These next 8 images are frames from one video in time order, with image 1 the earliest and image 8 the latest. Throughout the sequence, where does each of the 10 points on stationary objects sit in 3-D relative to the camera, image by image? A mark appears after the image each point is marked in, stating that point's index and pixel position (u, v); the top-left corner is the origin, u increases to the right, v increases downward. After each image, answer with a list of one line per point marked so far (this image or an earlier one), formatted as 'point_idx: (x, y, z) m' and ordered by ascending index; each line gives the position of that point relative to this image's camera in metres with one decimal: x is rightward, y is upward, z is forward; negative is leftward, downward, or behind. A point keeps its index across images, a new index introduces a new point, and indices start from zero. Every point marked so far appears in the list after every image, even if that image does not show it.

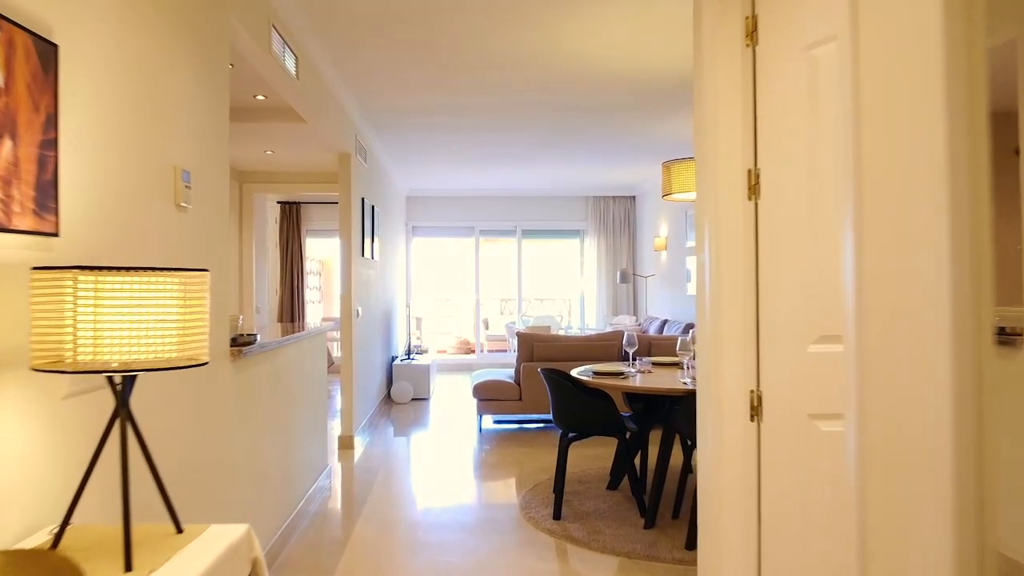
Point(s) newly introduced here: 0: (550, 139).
0: (+0.3, +1.3, +6.2) m
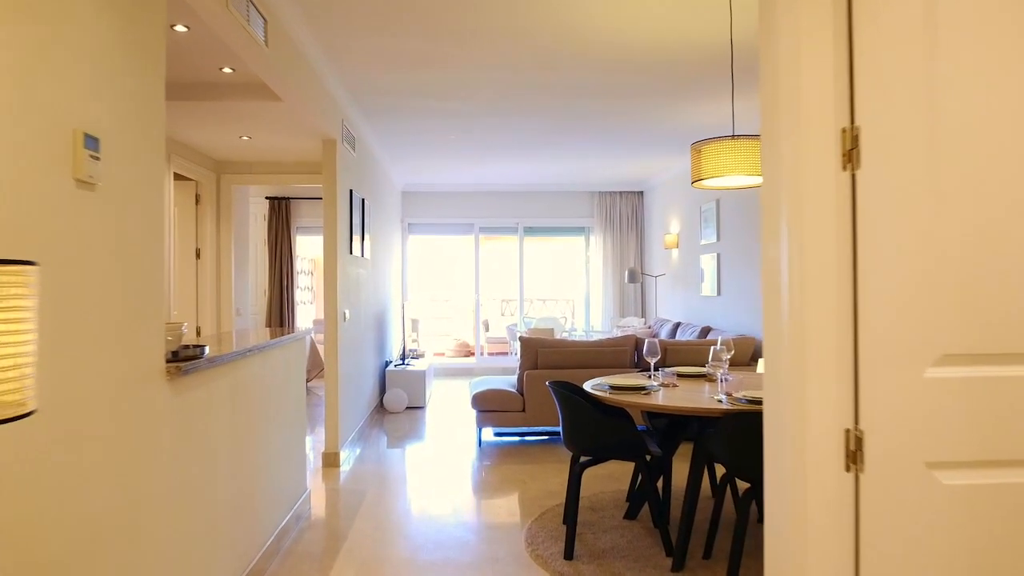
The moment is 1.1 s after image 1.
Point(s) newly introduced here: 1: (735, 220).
0: (+0.3, +1.3, +5.7) m
1: (+1.8, +0.5, +5.6) m
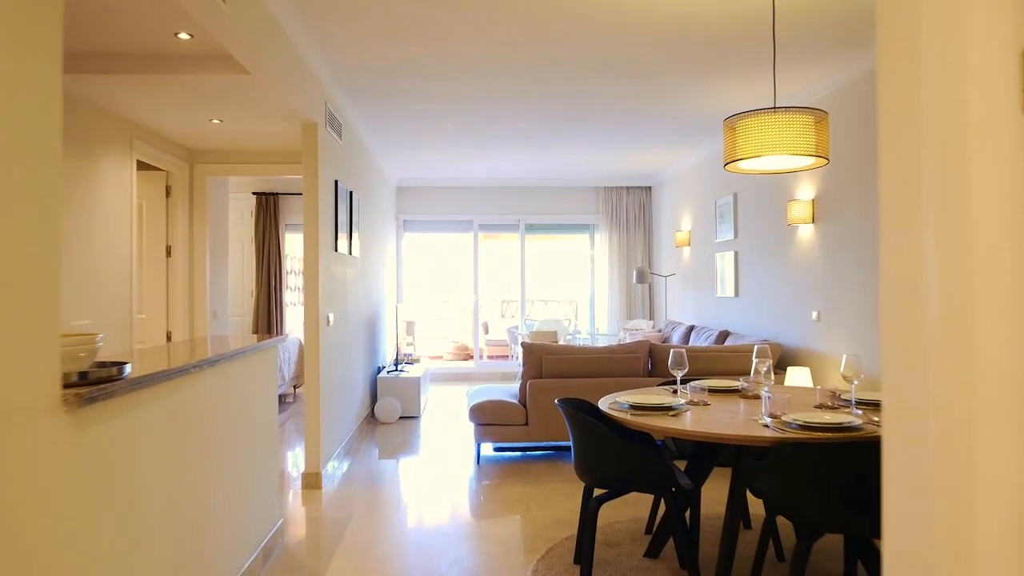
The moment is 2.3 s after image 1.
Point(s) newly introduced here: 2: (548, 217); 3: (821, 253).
0: (+0.3, +1.3, +5.3) m
1: (+1.8, +0.5, +5.2) m
2: (+0.4, +0.8, +8.1) m
3: (+1.9, +0.2, +4.3) m
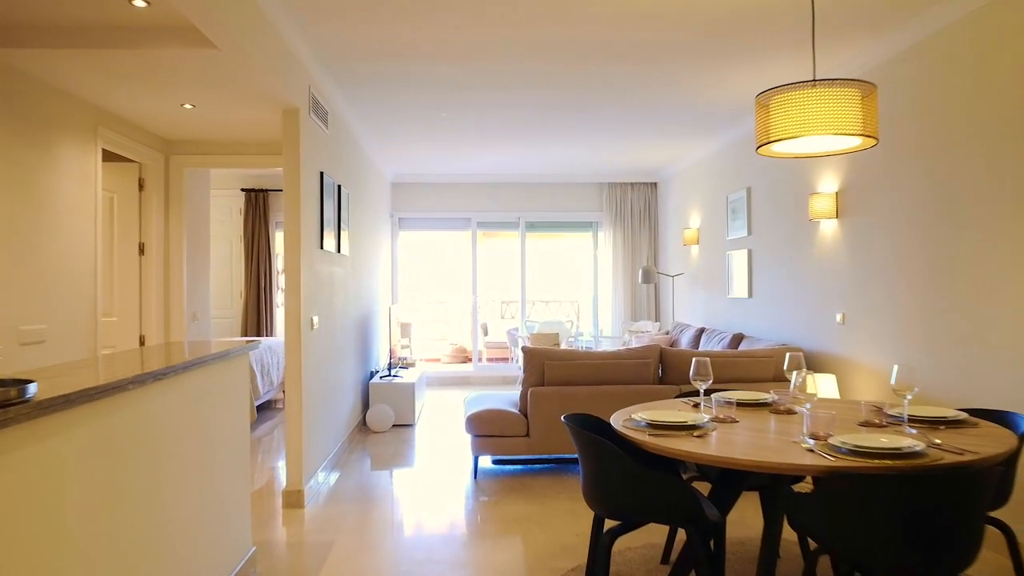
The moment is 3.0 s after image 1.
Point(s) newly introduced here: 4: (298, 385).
0: (+0.3, +1.3, +5.0) m
1: (+1.8, +0.5, +4.9) m
2: (+0.4, +0.8, +7.8) m
3: (+1.9, +0.2, +4.0) m
4: (-1.1, -0.5, +3.6) m
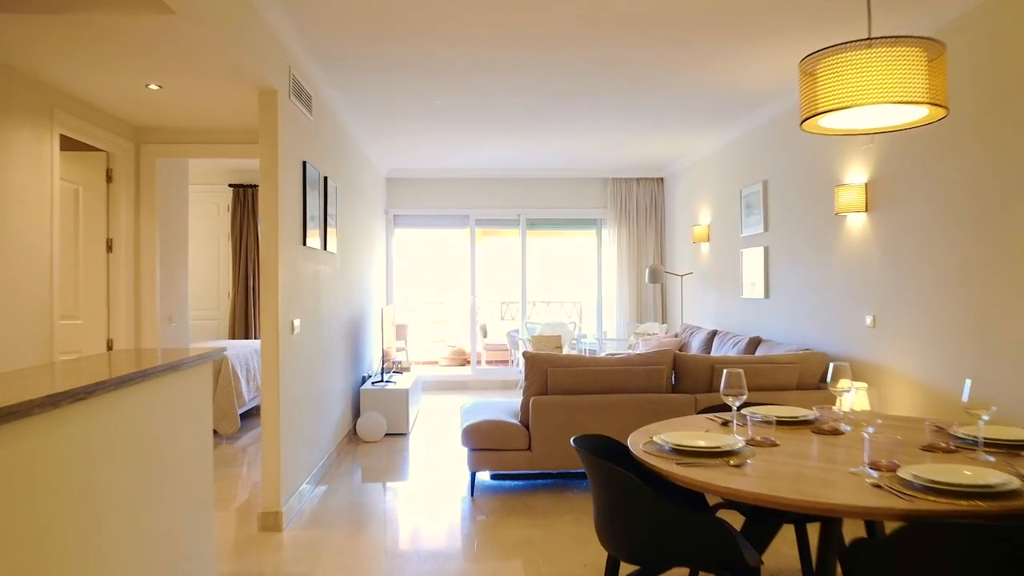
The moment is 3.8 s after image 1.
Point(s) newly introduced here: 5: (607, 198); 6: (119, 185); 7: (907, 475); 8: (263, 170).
0: (+0.3, +1.3, +4.7) m
1: (+1.8, +0.5, +4.5) m
2: (+0.4, +0.8, +7.5) m
3: (+1.9, +0.2, +3.7) m
4: (-1.1, -0.5, +3.2) m
5: (+1.0, +1.0, +7.5) m
6: (-2.1, +0.6, +3.8) m
7: (+0.9, -0.4, +1.6) m
8: (-1.1, +0.6, +3.2) m
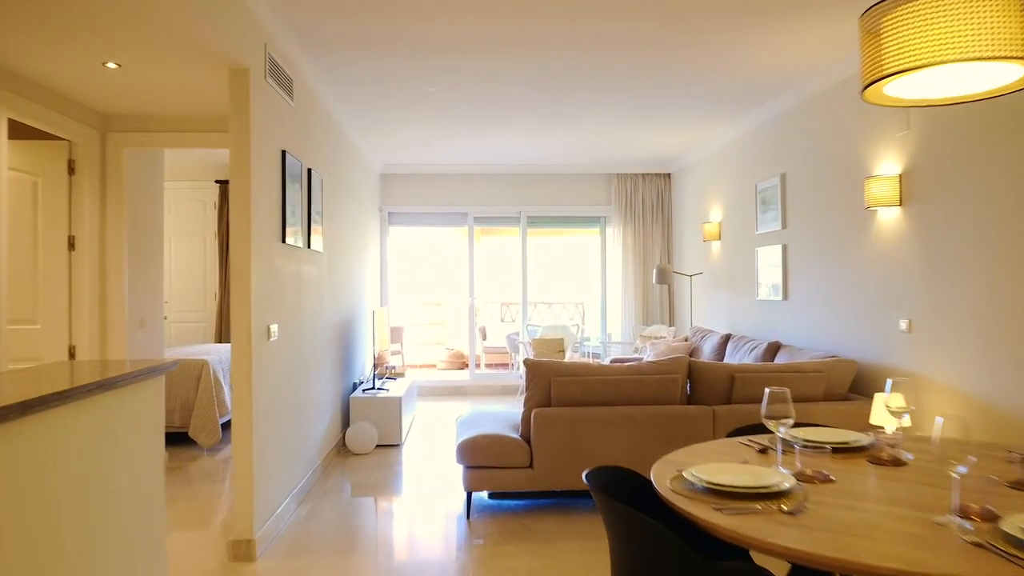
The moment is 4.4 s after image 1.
0: (+0.3, +1.3, +4.3) m
1: (+1.8, +0.5, +4.2) m
2: (+0.4, +0.8, +7.1) m
3: (+1.9, +0.2, +3.3) m
4: (-1.1, -0.5, +2.9) m
5: (+1.0, +0.9, +7.1) m
6: (-2.1, +0.6, +3.5) m
7: (+0.9, -0.4, +1.2) m
8: (-1.1, +0.5, +2.9) m
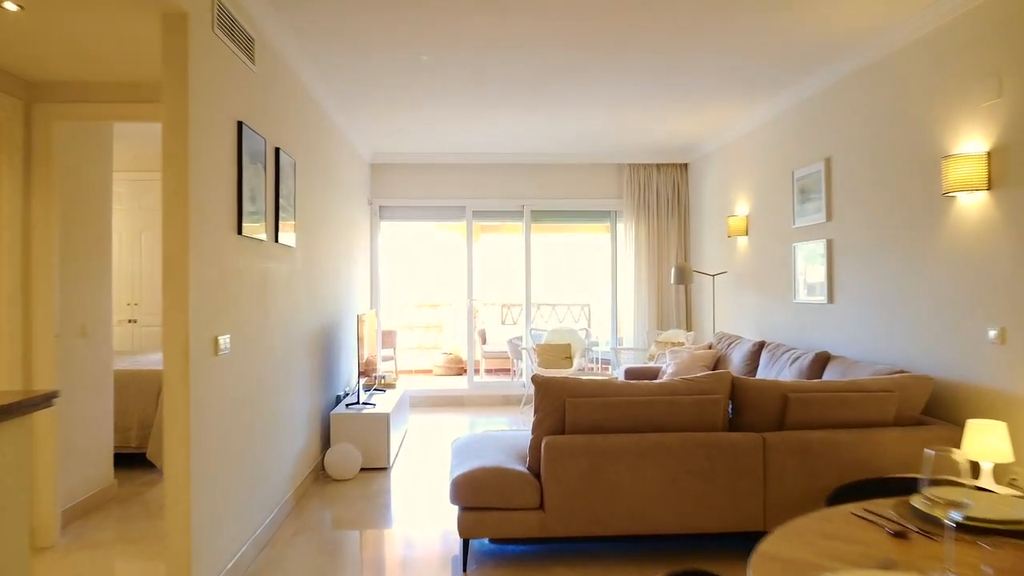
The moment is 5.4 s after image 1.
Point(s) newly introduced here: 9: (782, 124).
0: (+0.4, +1.3, +3.7) m
1: (+1.8, +0.5, +3.6) m
2: (+0.4, +0.8, +6.6) m
3: (+1.9, +0.2, +2.8) m
4: (-1.1, -0.5, +2.3) m
5: (+1.0, +0.9, +6.5) m
6: (-2.1, +0.5, +2.9) m
7: (+0.9, -0.4, +0.6) m
8: (-1.1, +0.5, +2.3) m
9: (+1.8, +1.1, +4.6) m
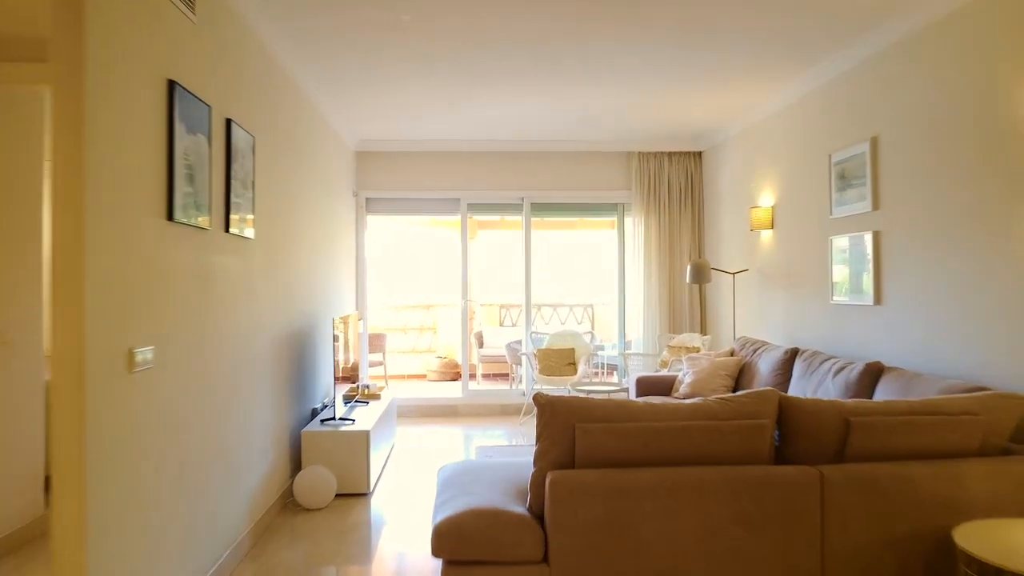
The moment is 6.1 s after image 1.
0: (+0.4, +1.3, +3.2) m
1: (+1.8, +0.5, +3.1) m
2: (+0.4, +0.8, +6.0) m
3: (+1.9, +0.2, +2.2) m
4: (-1.1, -0.5, +1.8) m
5: (+1.0, +0.9, +6.0) m
6: (-2.1, +0.5, +2.4) m
7: (+0.9, -0.4, +0.1) m
8: (-1.1, +0.5, +1.8) m
9: (+1.7, +1.1, +4.1) m
